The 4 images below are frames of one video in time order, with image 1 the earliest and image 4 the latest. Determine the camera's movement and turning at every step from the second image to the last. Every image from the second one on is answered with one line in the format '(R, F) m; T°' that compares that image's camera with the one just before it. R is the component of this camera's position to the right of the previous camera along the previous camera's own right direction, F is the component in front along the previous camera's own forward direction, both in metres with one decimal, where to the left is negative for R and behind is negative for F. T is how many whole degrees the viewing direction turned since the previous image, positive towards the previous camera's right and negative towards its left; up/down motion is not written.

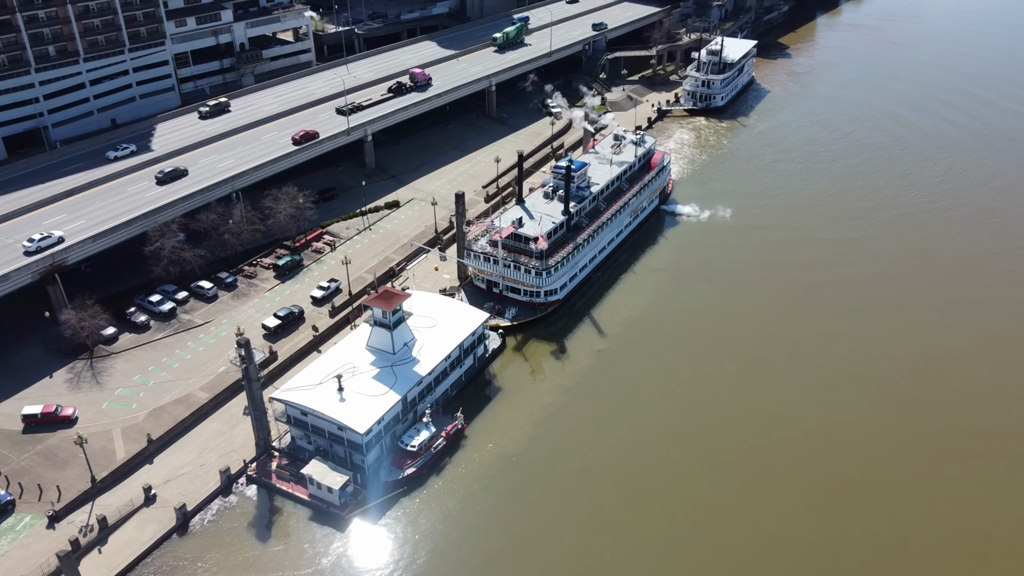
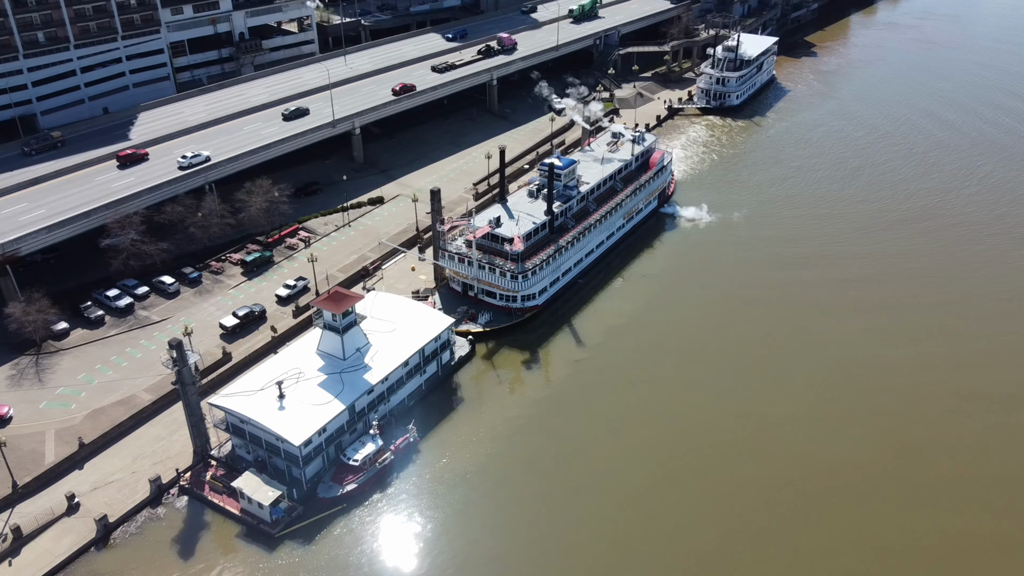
(+4.1, +3.7) m; -3°
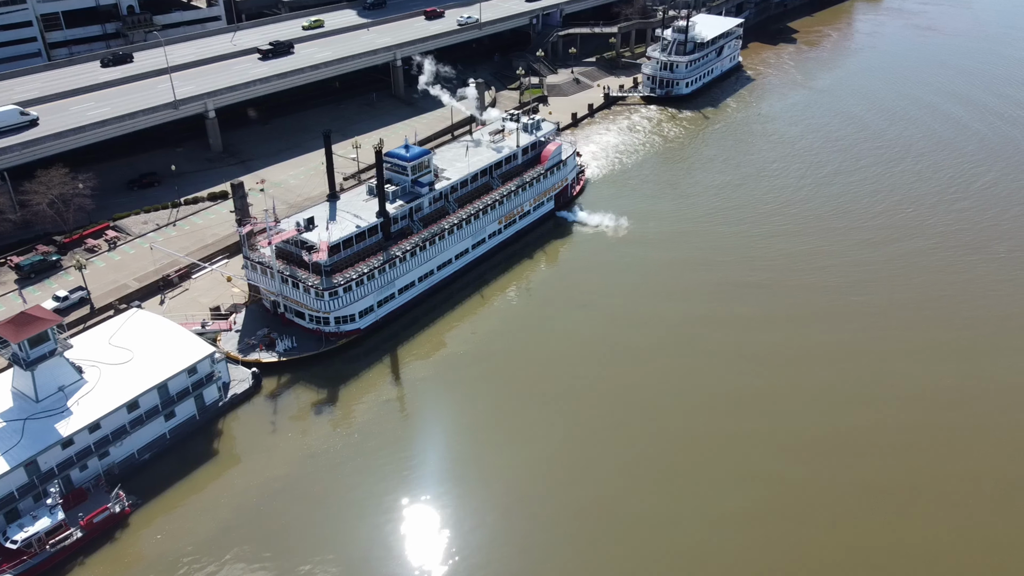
(+12.0, +11.5) m; -2°
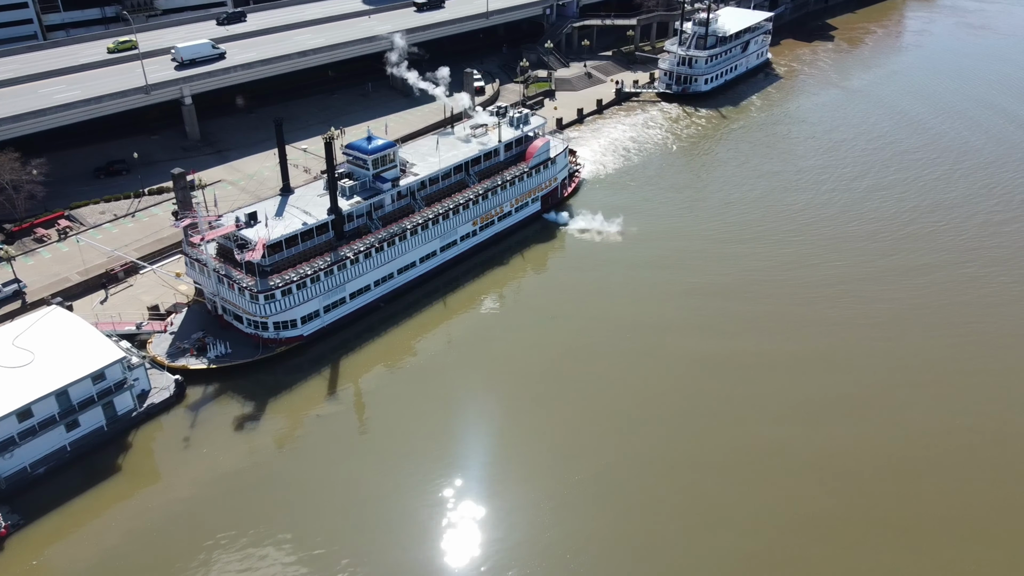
(+4.5, +4.5) m; -3°
